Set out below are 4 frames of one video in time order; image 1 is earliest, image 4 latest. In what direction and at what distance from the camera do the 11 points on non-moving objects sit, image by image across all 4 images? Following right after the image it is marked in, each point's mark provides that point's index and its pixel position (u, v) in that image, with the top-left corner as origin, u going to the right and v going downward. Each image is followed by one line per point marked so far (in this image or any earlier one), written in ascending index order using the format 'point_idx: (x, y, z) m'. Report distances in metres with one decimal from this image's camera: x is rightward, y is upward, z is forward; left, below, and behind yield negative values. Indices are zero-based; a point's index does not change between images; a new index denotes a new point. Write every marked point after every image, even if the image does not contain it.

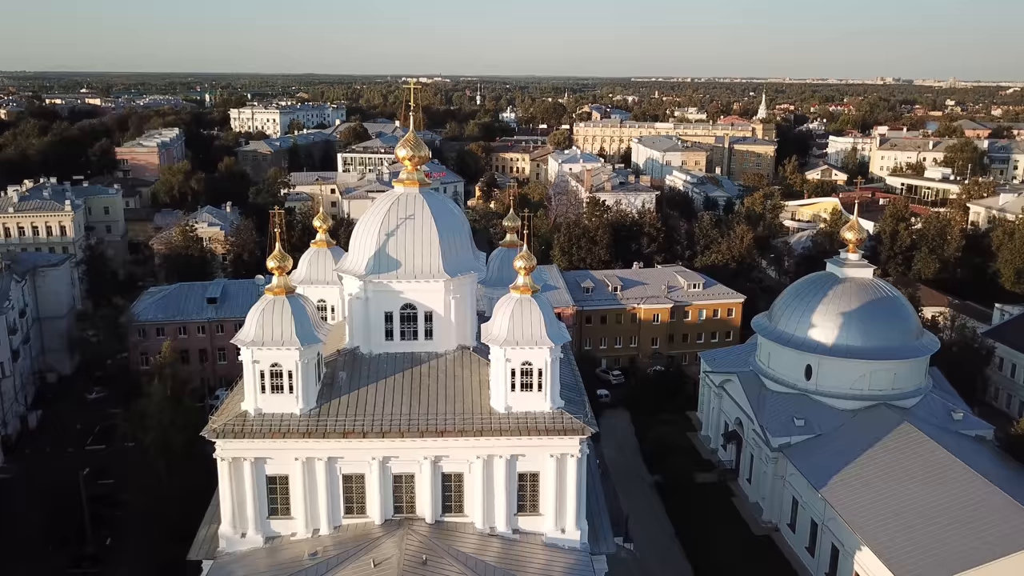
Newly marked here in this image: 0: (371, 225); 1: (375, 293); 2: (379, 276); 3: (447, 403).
0: (-3.1, +1.4, +19.3) m
1: (-2.9, -0.1, +18.9) m
2: (-2.8, +0.3, +18.7) m
3: (-1.3, -2.3, +17.9) m
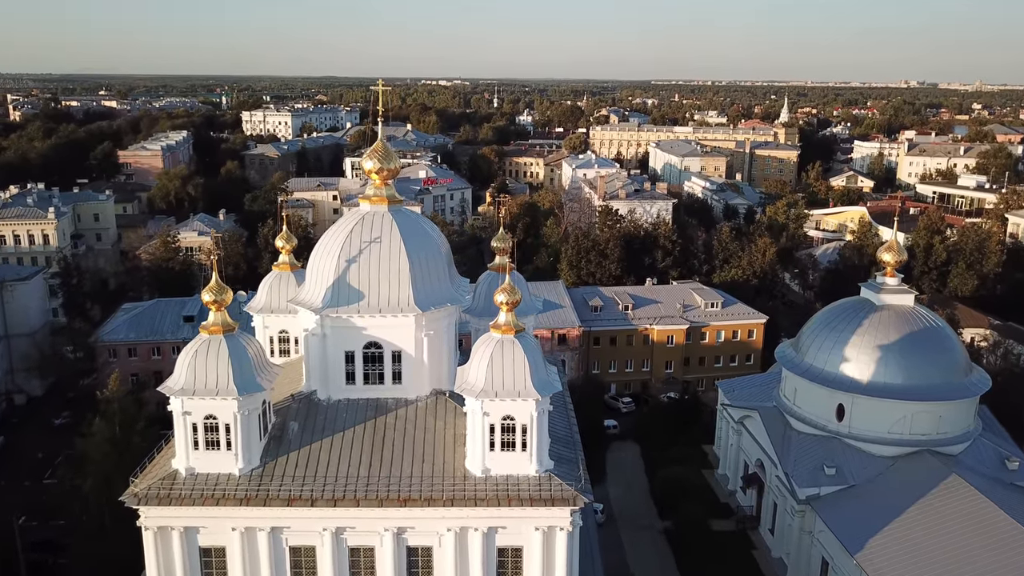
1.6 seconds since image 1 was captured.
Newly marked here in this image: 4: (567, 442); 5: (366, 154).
0: (-3.4, +0.7, +16.5) m
1: (-3.3, -0.7, +16.2) m
2: (-3.2, -0.4, +15.9) m
3: (-1.7, -3.0, +15.1) m
4: (+1.0, -2.9, +16.4) m
5: (-2.8, +2.6, +16.7) m
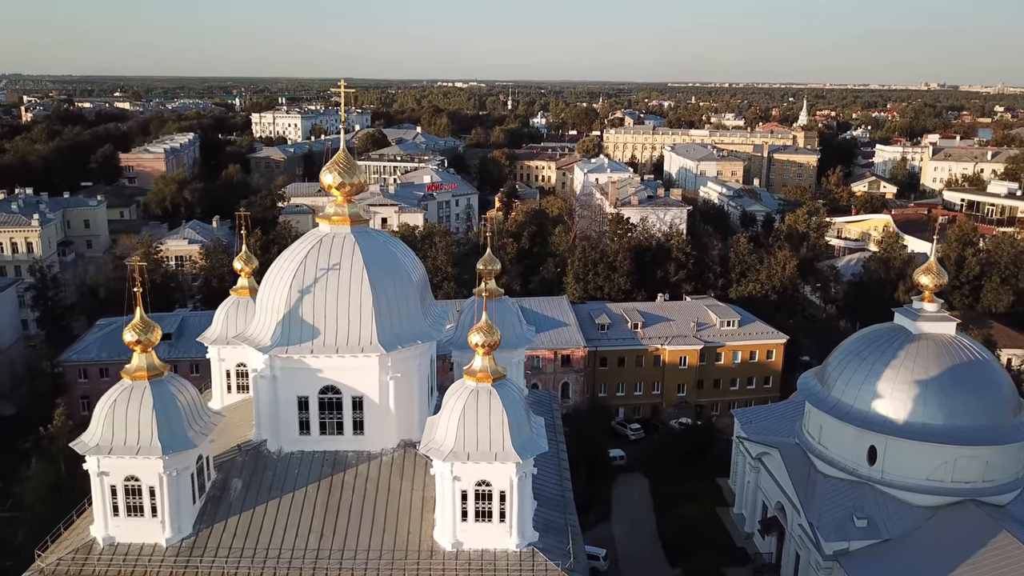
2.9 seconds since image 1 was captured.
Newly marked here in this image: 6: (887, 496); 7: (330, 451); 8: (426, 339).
0: (-3.7, +0.2, +14.2) m
1: (-3.6, -1.3, +13.9) m
2: (-3.5, -0.9, +13.6) m
3: (-2.0, -3.5, +12.8) m
4: (+0.7, -3.5, +14.1) m
5: (-3.1, +2.0, +14.5) m
6: (+8.4, -4.7, +19.8) m
7: (-2.9, -2.6, +14.2) m
8: (-1.4, -0.8, +14.4) m
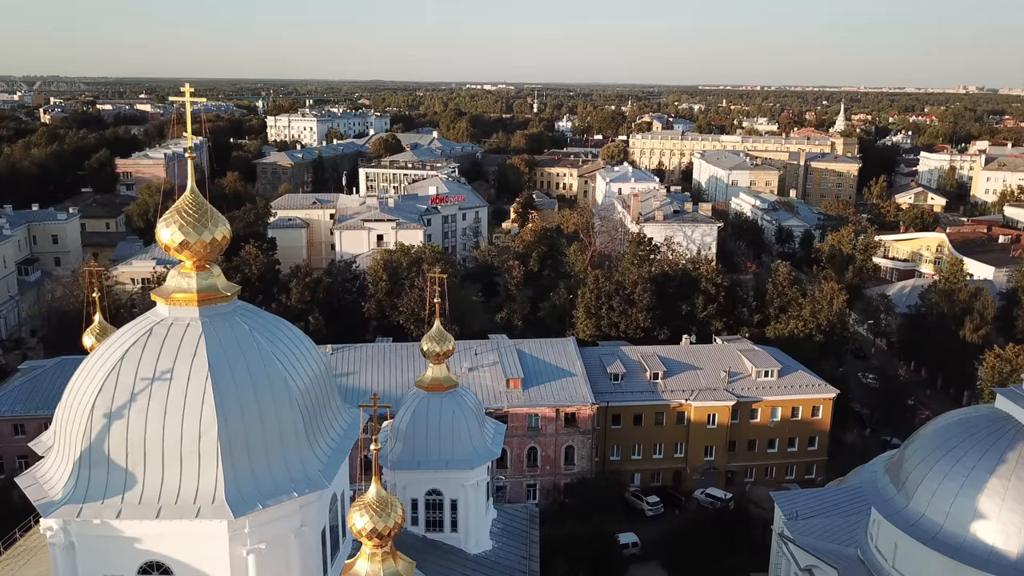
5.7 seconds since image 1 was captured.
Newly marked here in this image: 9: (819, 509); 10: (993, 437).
0: (-4.4, -1.0, +9.2) m
1: (-4.3, -2.5, +8.9) m
2: (-4.2, -2.2, +8.6) m
3: (-2.8, -4.8, +7.7) m
4: (0.0, -4.7, +8.9) m
5: (-3.7, +0.8, +9.4) m
6: (+7.9, -6.0, +14.4) m
7: (-3.7, -3.9, +9.2) m
8: (-2.1, -2.1, +9.3) m
9: (+6.9, -5.0, +20.0) m
10: (+8.4, -2.6, +15.5) m
